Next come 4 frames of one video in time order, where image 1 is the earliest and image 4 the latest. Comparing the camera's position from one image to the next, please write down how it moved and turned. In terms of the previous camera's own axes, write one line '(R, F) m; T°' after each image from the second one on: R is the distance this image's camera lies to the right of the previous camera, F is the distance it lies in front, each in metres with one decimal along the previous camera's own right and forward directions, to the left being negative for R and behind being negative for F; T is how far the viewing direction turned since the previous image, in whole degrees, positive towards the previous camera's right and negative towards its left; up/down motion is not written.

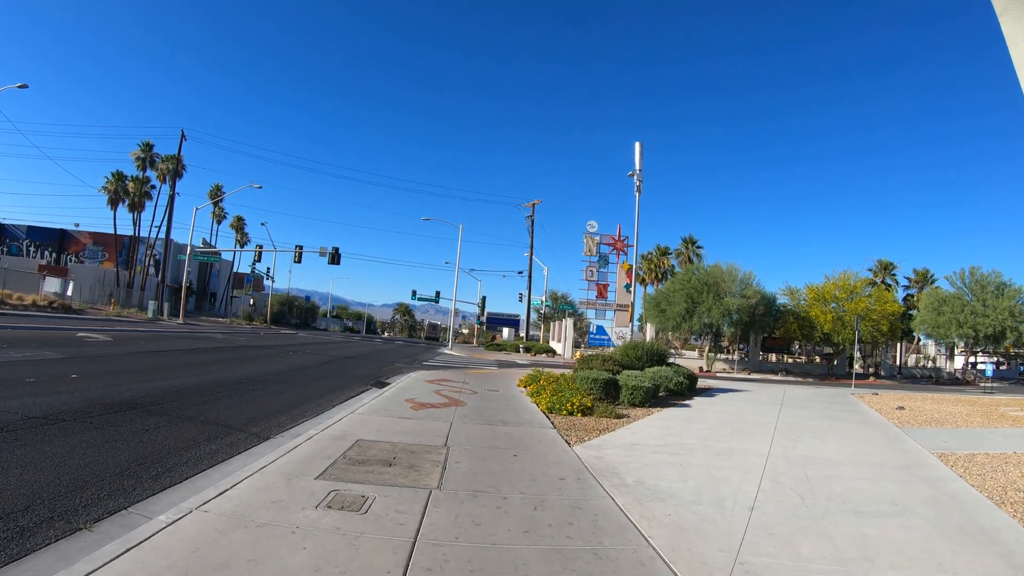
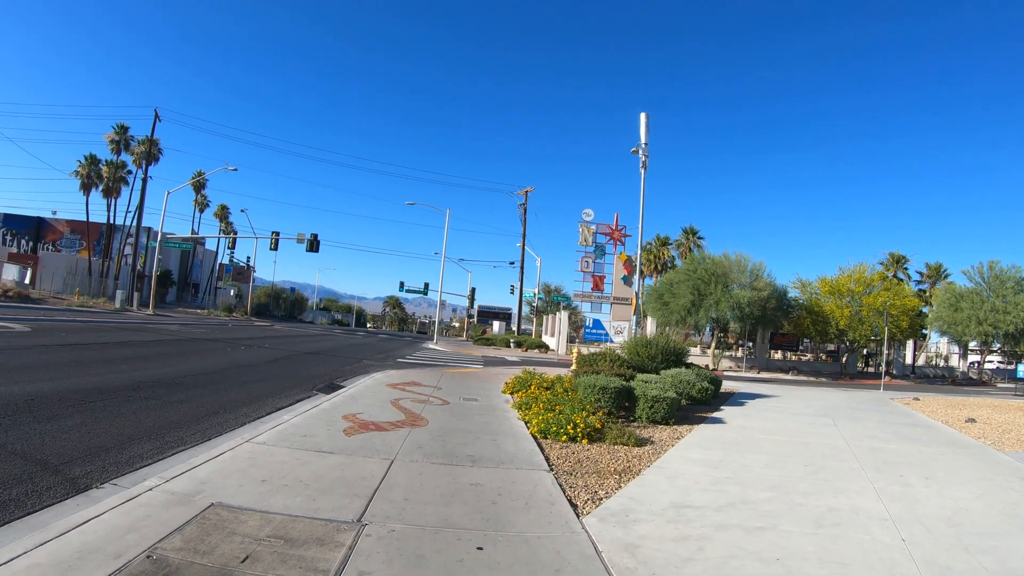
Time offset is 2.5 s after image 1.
(+0.2, +3.3) m; +1°
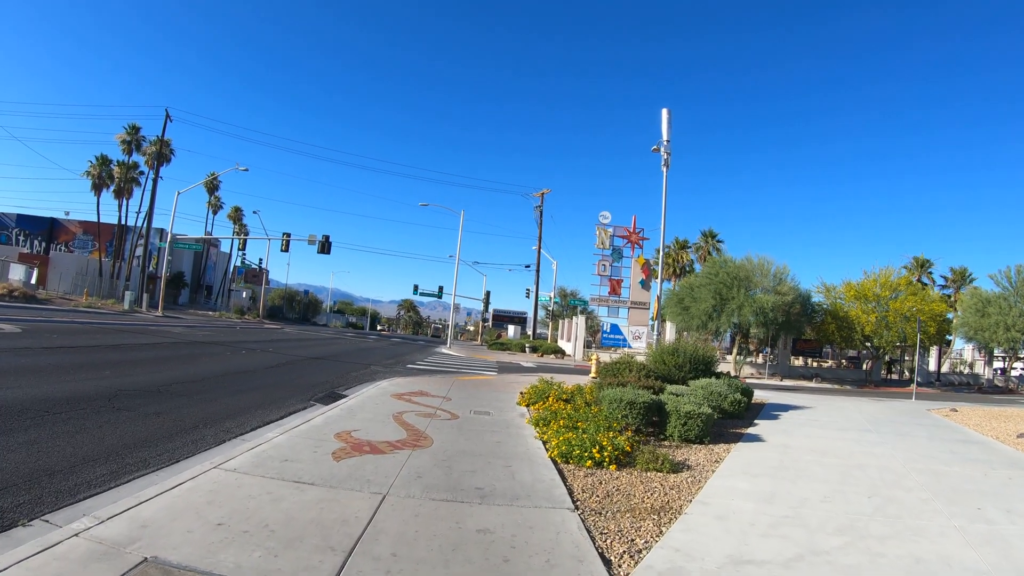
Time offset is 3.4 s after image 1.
(0.0, +1.0) m; -1°
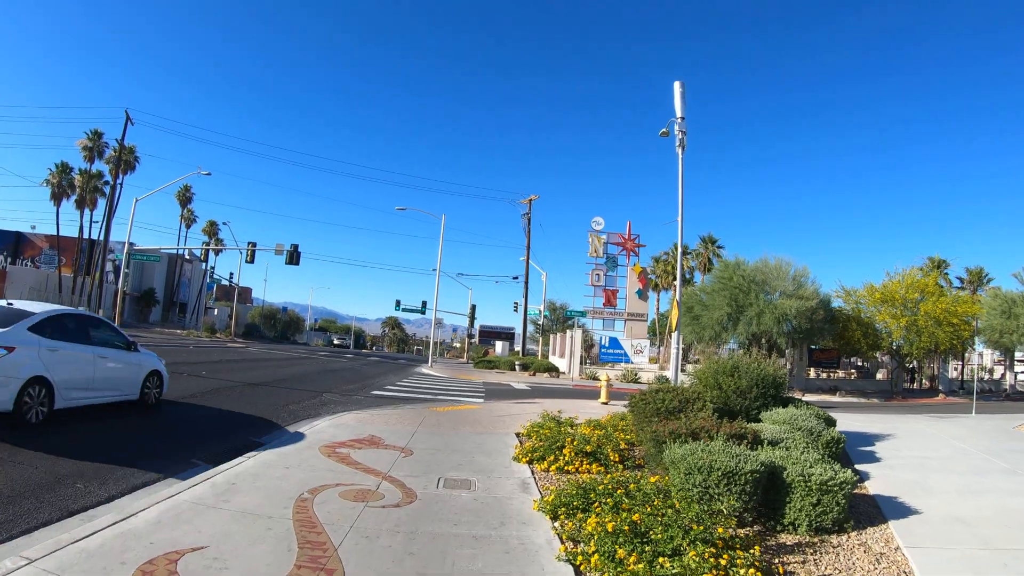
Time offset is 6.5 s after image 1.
(-0.1, +3.9) m; +1°
